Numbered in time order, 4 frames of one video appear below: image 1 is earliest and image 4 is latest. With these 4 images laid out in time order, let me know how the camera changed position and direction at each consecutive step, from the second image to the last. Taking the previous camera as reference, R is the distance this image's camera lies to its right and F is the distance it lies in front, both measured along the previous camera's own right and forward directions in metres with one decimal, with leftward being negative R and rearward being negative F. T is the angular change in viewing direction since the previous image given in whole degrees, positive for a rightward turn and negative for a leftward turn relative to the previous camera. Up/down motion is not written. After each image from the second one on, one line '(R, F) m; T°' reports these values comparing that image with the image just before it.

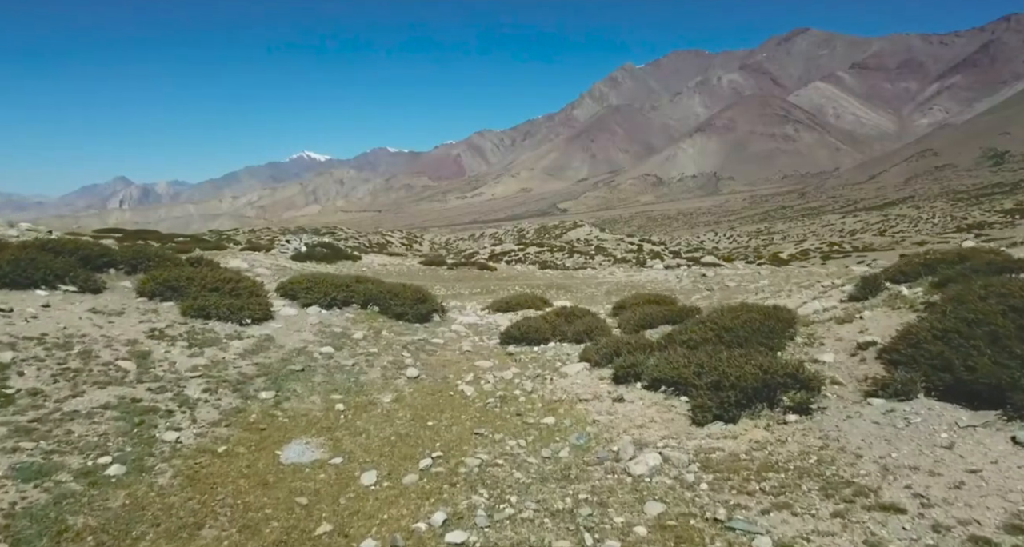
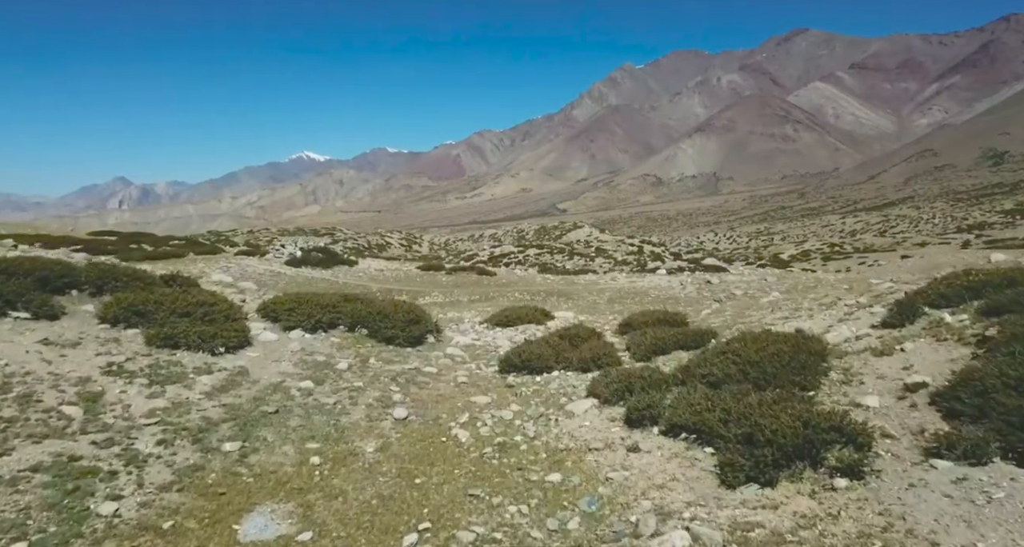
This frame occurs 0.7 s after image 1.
(0.0, +0.9) m; 0°
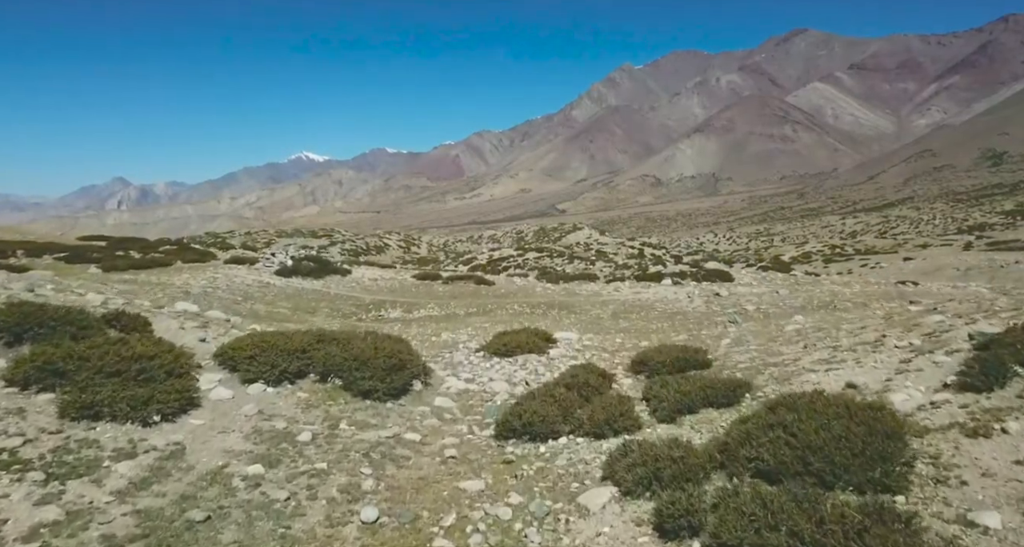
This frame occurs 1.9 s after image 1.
(0.0, +1.6) m; 0°
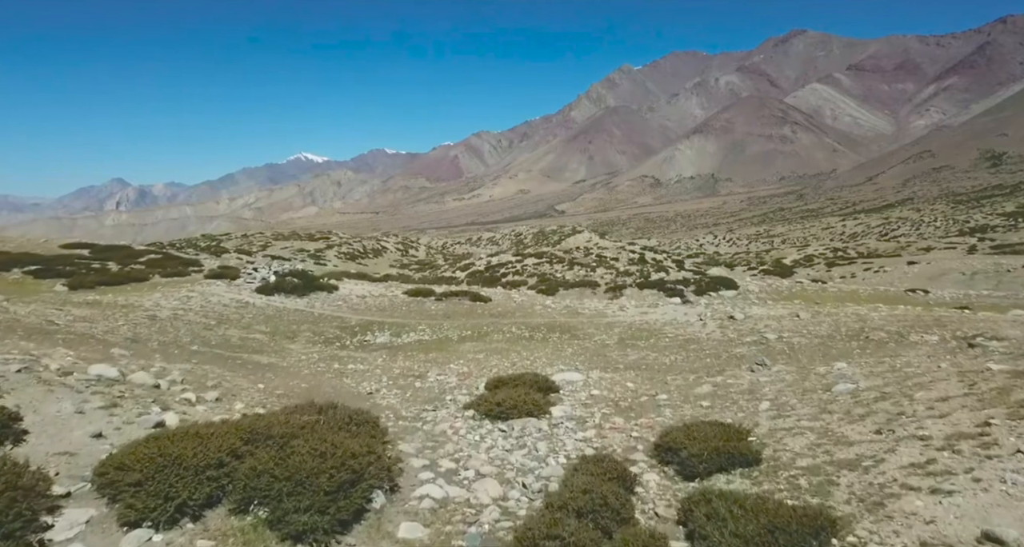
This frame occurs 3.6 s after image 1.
(+0.1, +2.6) m; 0°
